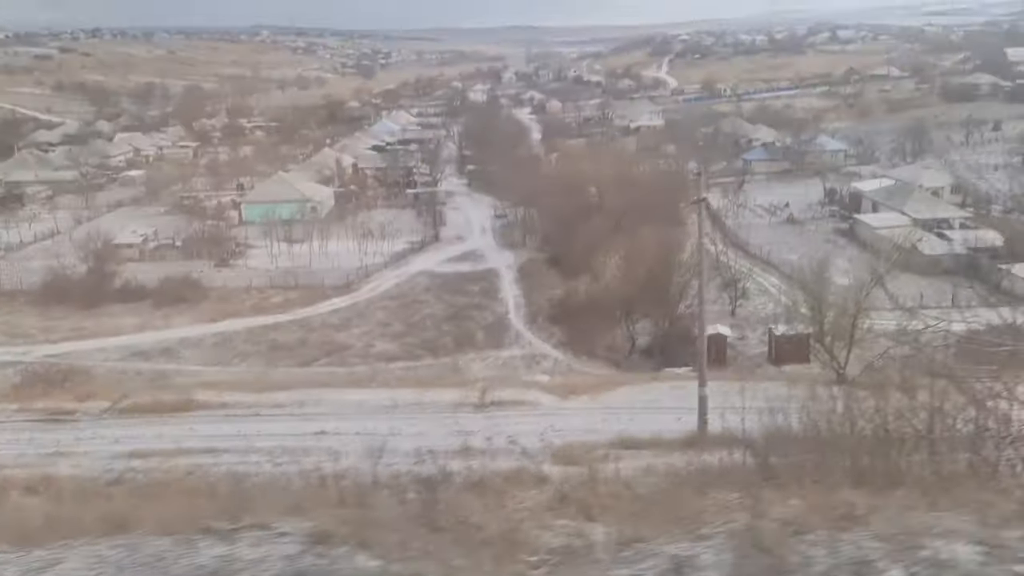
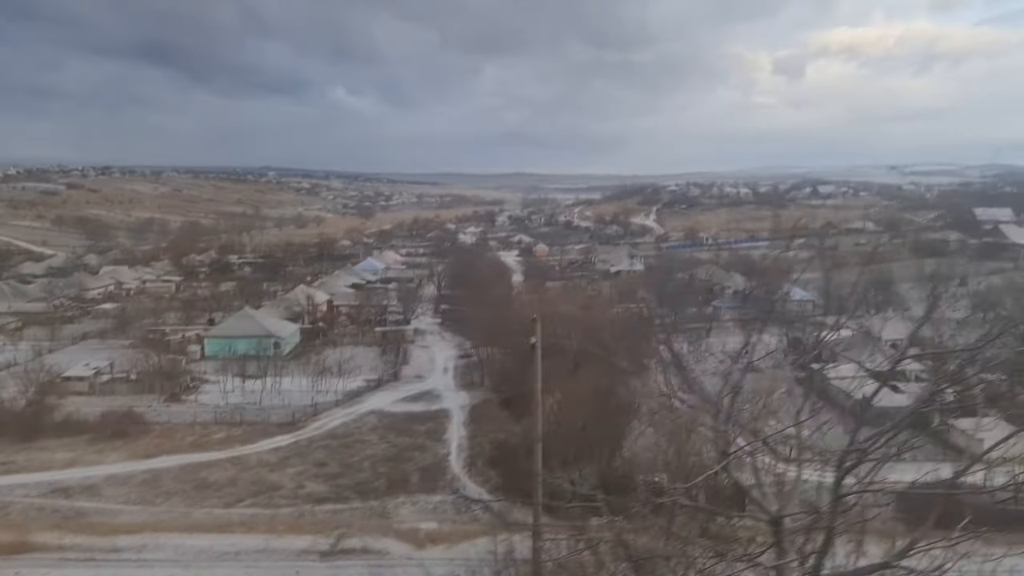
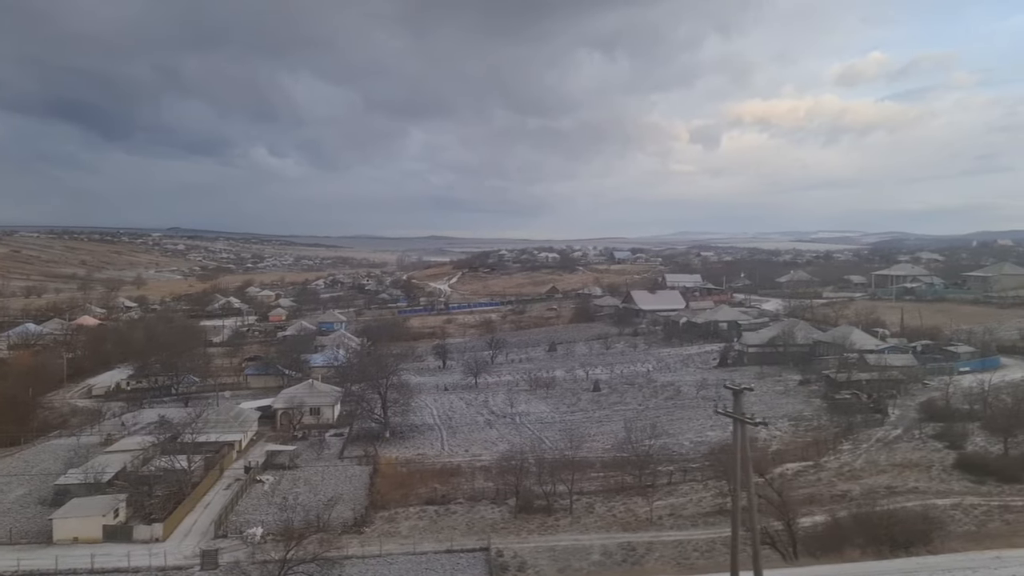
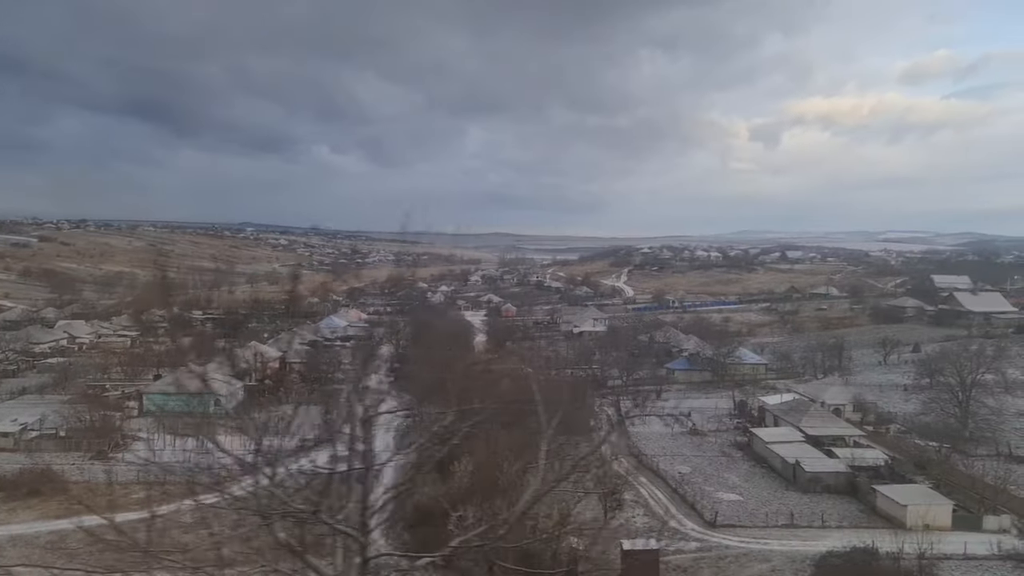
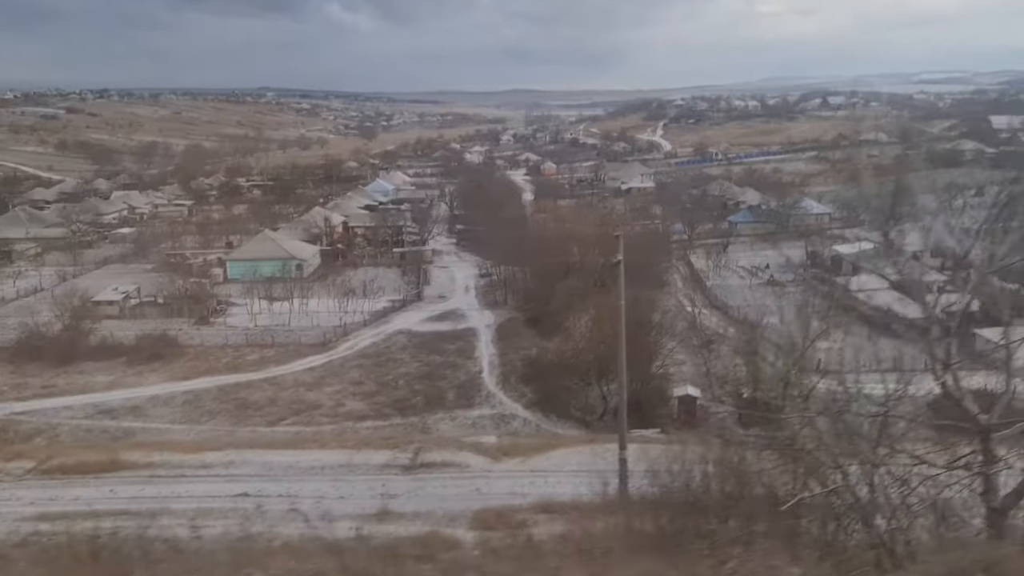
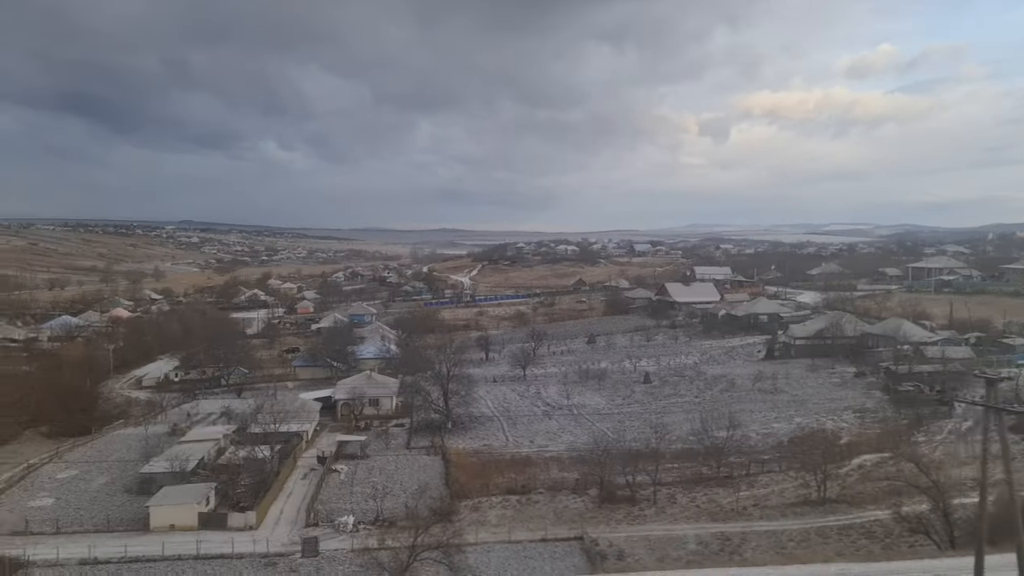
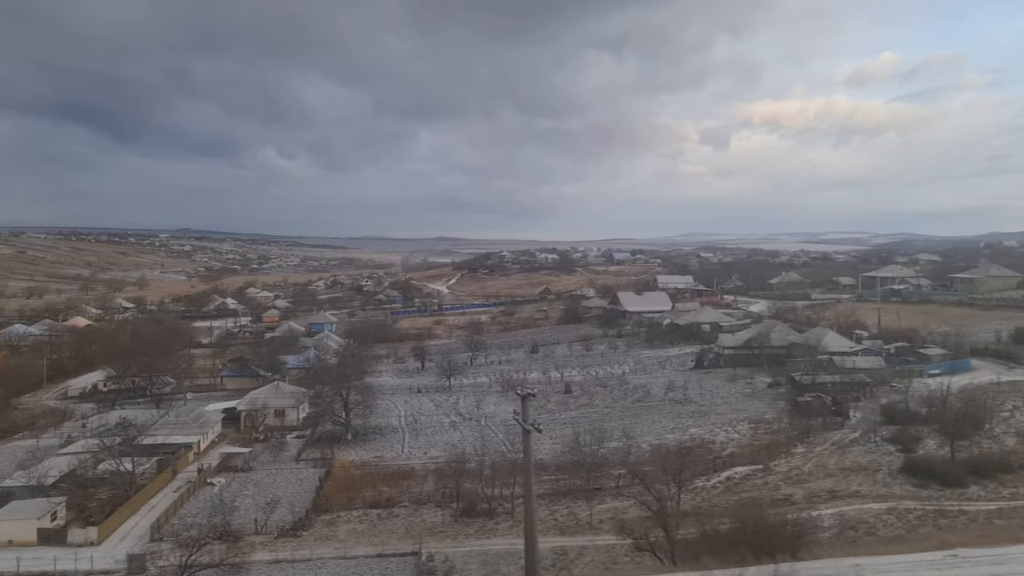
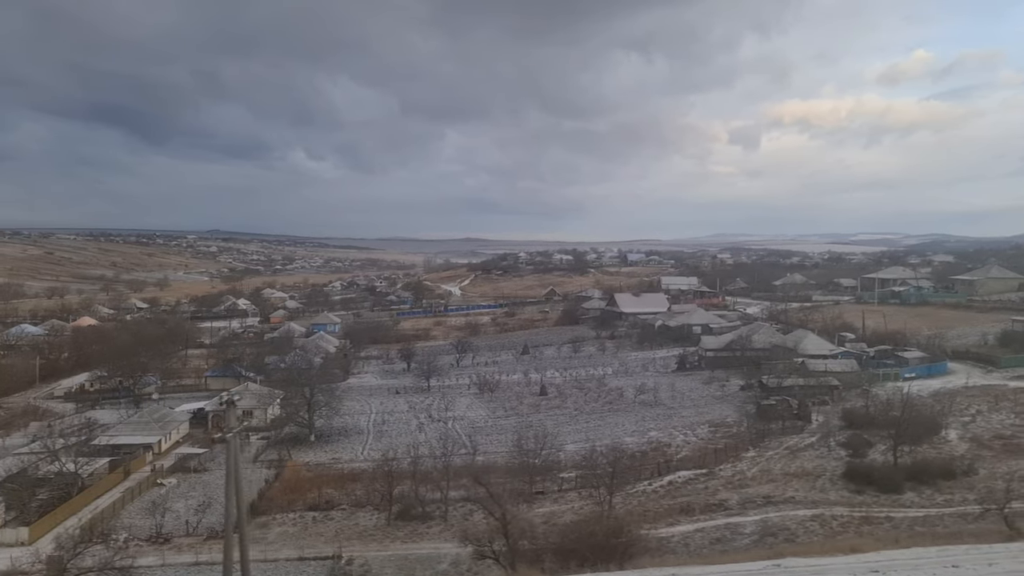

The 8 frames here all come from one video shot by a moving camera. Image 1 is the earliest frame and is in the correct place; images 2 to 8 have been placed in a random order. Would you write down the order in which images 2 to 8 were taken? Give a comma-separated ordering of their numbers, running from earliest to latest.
5, 2, 4, 6, 3, 7, 8
